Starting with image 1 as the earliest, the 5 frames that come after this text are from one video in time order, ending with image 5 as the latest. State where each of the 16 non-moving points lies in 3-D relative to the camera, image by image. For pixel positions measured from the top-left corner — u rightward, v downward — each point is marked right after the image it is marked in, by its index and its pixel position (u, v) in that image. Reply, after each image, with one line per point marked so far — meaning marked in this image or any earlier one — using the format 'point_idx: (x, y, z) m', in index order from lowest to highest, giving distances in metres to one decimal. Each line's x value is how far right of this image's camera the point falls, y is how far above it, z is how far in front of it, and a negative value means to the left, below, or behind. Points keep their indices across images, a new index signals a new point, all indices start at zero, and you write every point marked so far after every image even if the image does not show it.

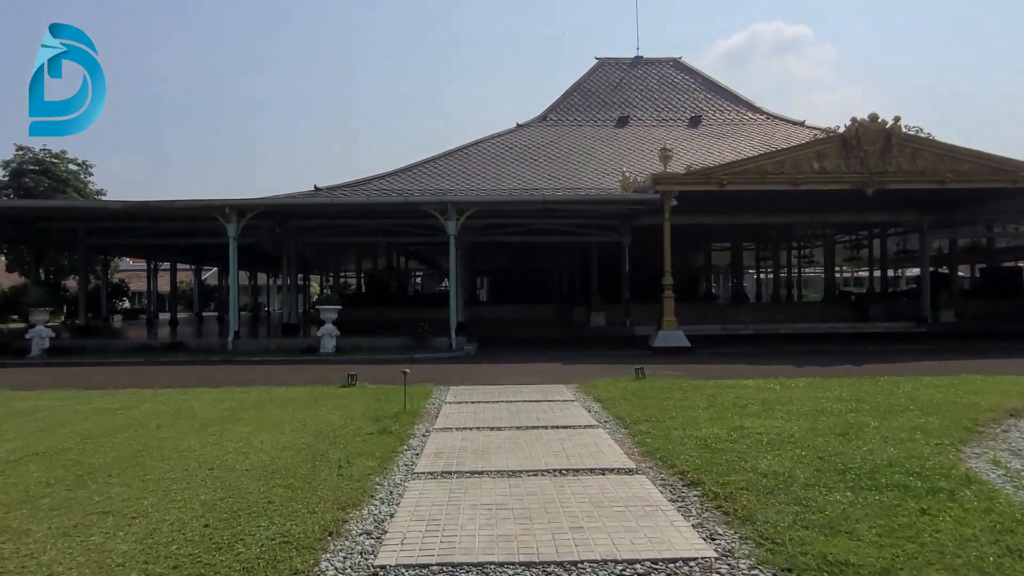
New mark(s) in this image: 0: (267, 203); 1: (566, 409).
0: (-5.8, +2.0, +17.1) m
1: (+0.6, -1.3, +7.7) m
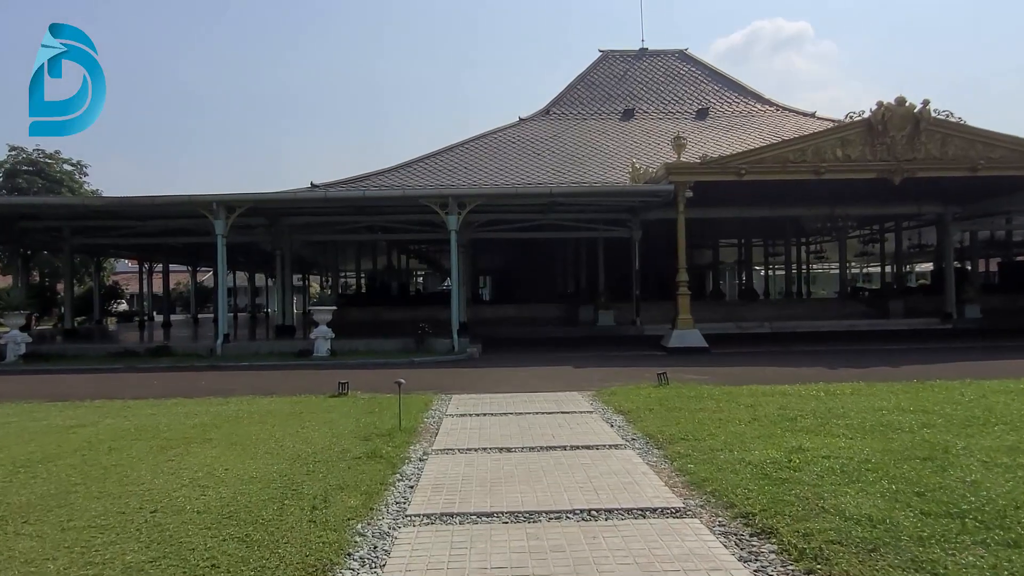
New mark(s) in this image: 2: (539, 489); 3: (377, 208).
0: (-5.7, +2.0, +16.1) m
1: (+0.7, -1.3, +6.7) m
2: (+0.2, -1.2, +4.4) m
3: (-3.6, +2.1, +19.2) m
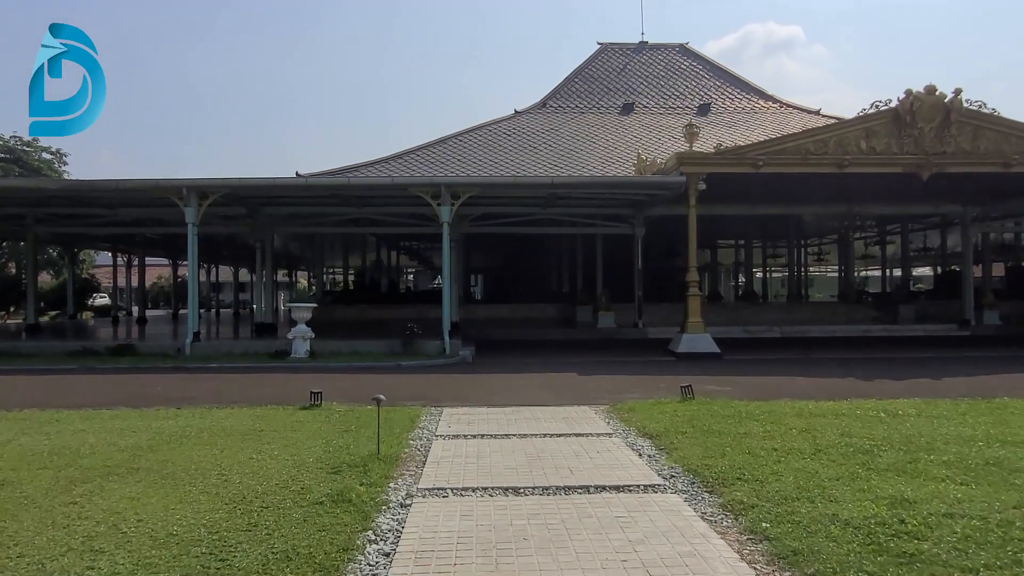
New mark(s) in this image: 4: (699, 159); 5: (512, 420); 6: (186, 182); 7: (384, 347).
0: (-5.8, +2.1, +14.8) m
1: (+0.7, -1.2, +5.5) m
2: (+0.2, -1.2, +3.1) m
3: (-3.7, +2.2, +17.9) m
4: (+3.8, +2.6, +14.6) m
5: (0.0, -1.3, +6.9) m
6: (-6.7, +2.2, +14.7) m
7: (-2.6, -1.2, +14.6) m
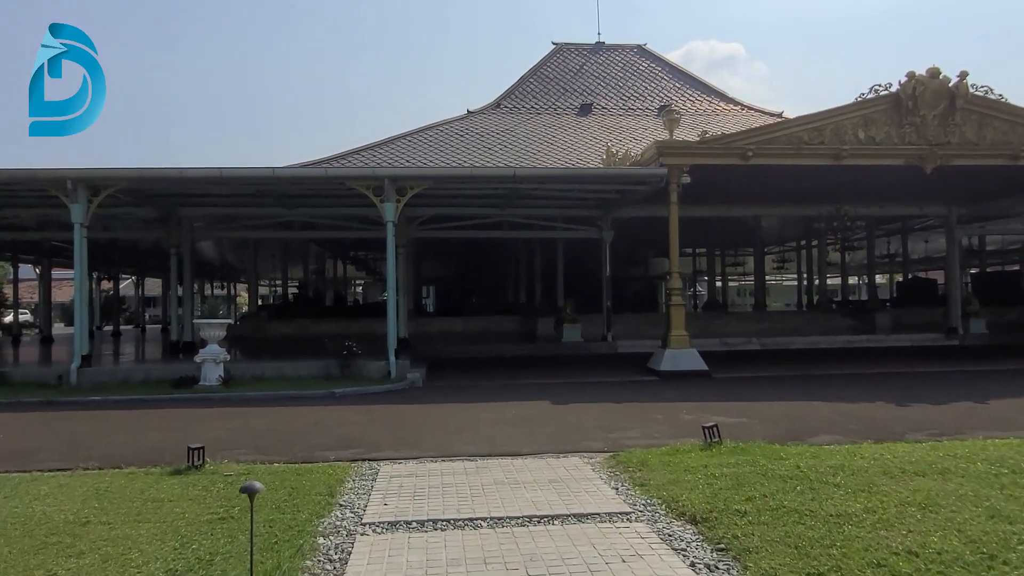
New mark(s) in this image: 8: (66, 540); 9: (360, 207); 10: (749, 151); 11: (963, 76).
0: (-6.6, +1.9, +12.3) m
1: (+0.6, -1.3, +3.4) m
2: (+0.3, -1.2, +1.0) m
3: (-4.7, +2.0, +15.5) m
4: (+3.0, +2.5, +12.8) m
5: (-0.2, -1.3, +4.8) m
6: (-7.4, +1.9, +12.1) m
7: (-3.4, -1.4, +12.3) m
8: (-2.3, -1.3, +3.8) m
9: (-3.4, +1.9, +16.3) m
10: (+4.3, +2.5, +12.9) m
11: (+8.2, +3.9, +13.1) m
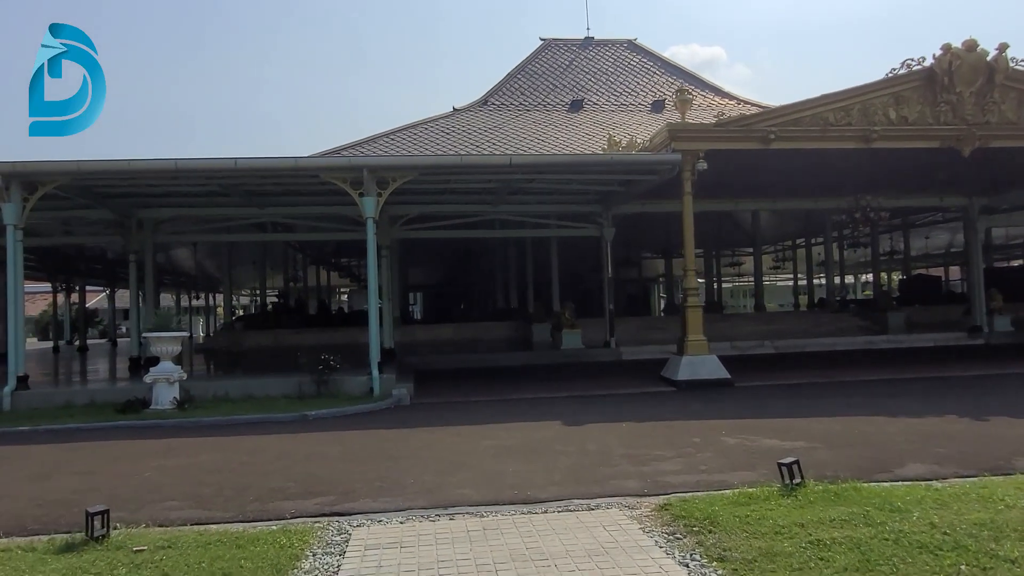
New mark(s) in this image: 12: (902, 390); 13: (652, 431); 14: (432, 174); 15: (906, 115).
0: (-6.6, +1.7, +10.8) m
1: (+0.7, -1.2, +2.0) m
2: (+0.4, -1.1, -0.4) m
3: (-4.8, +1.8, +14.1) m
4: (+2.9, +2.5, +11.4) m
5: (-0.1, -1.3, +3.4) m
6: (-7.5, +1.8, +10.6) m
7: (-3.4, -1.5, +10.8) m
8: (-2.2, -1.3, +2.3) m
9: (-3.6, +1.7, +14.8) m
10: (+4.2, +2.5, +11.6) m
11: (+8.1, +4.0, +11.8) m
12: (+5.8, -1.5, +10.6) m
13: (+1.4, -1.4, +7.2) m
14: (-1.4, +1.9, +12.2) m
15: (+6.6, +2.9, +12.0) m
